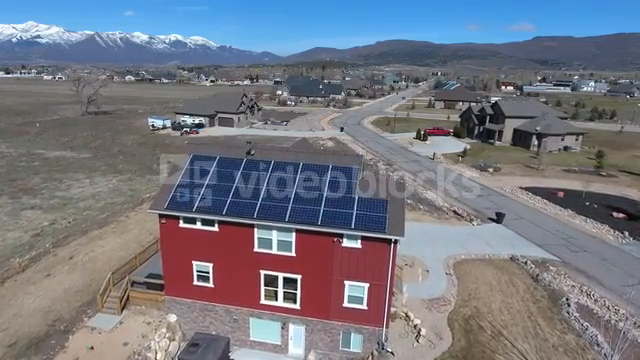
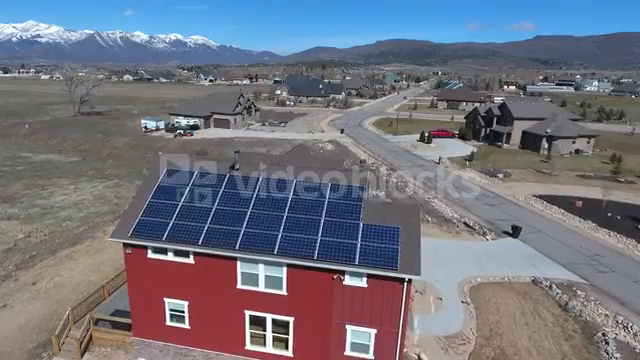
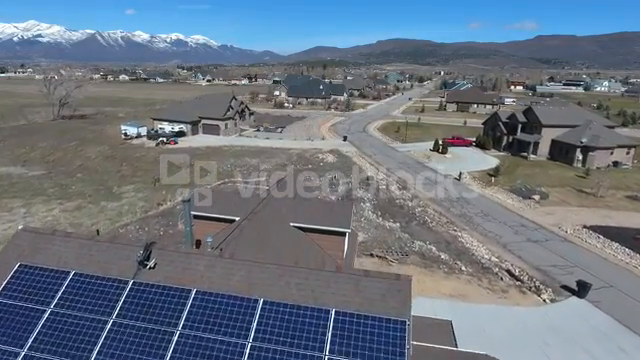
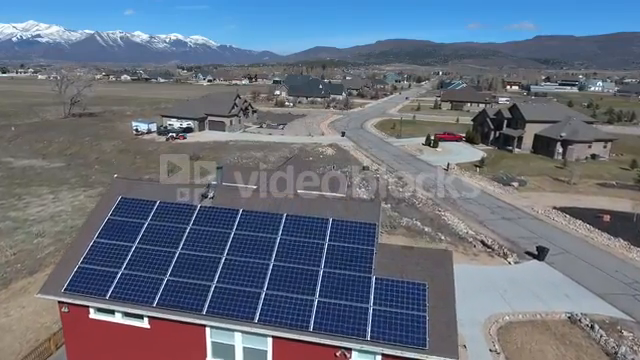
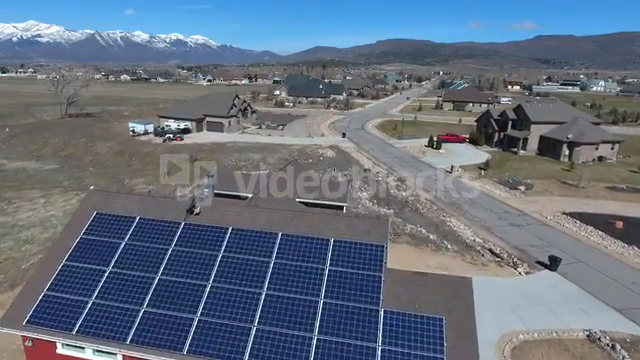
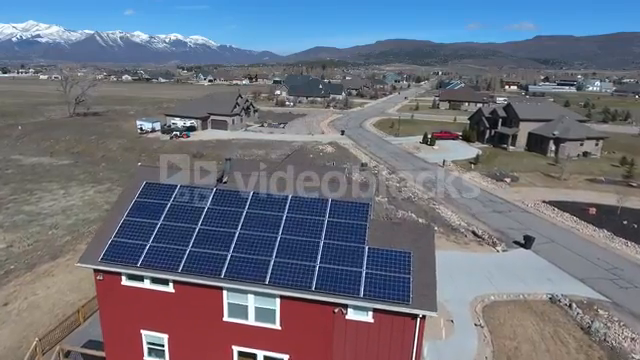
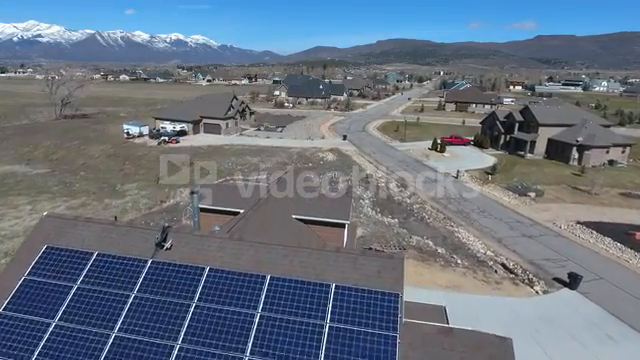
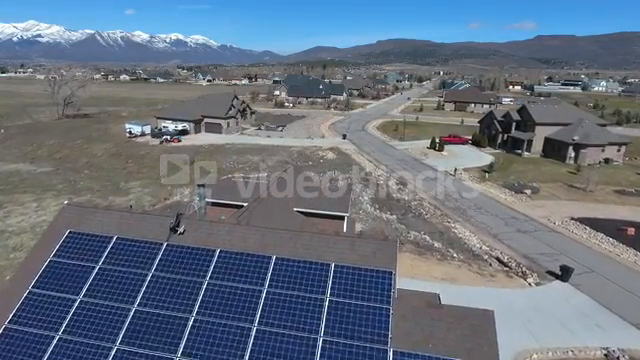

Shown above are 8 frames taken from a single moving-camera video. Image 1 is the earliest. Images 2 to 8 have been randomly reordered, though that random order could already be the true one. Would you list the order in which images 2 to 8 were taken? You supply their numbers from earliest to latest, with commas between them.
2, 6, 4, 5, 8, 7, 3
